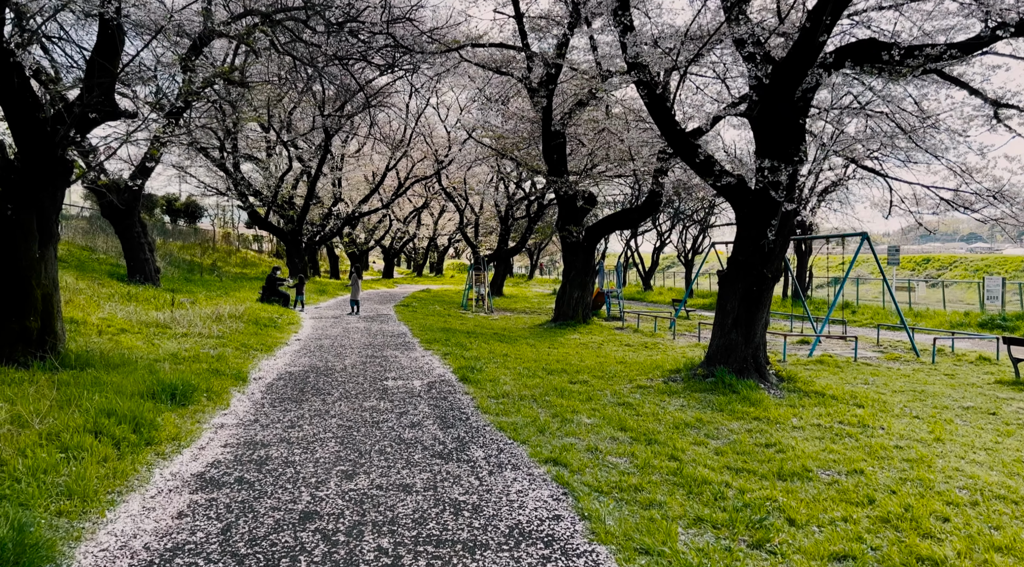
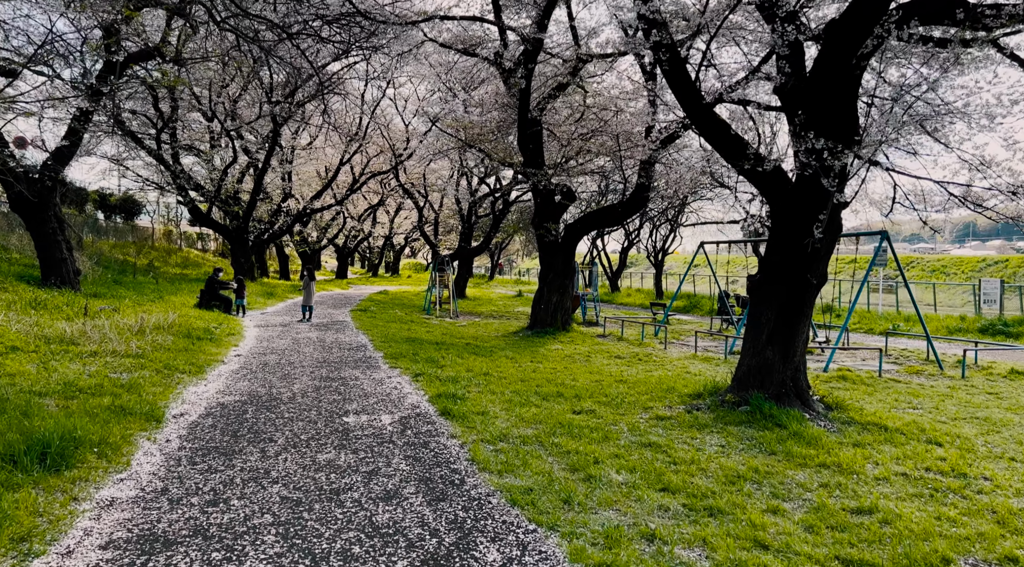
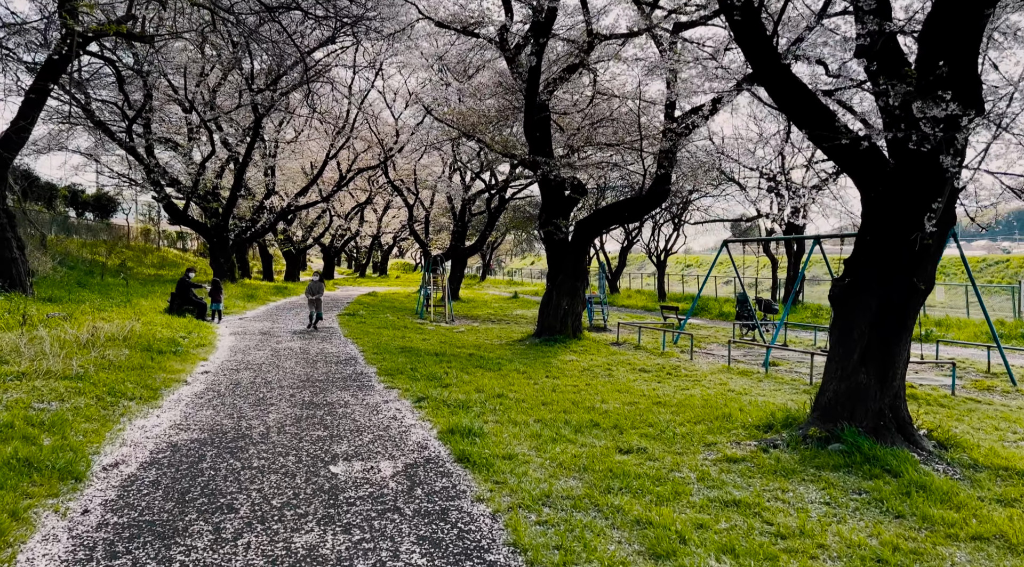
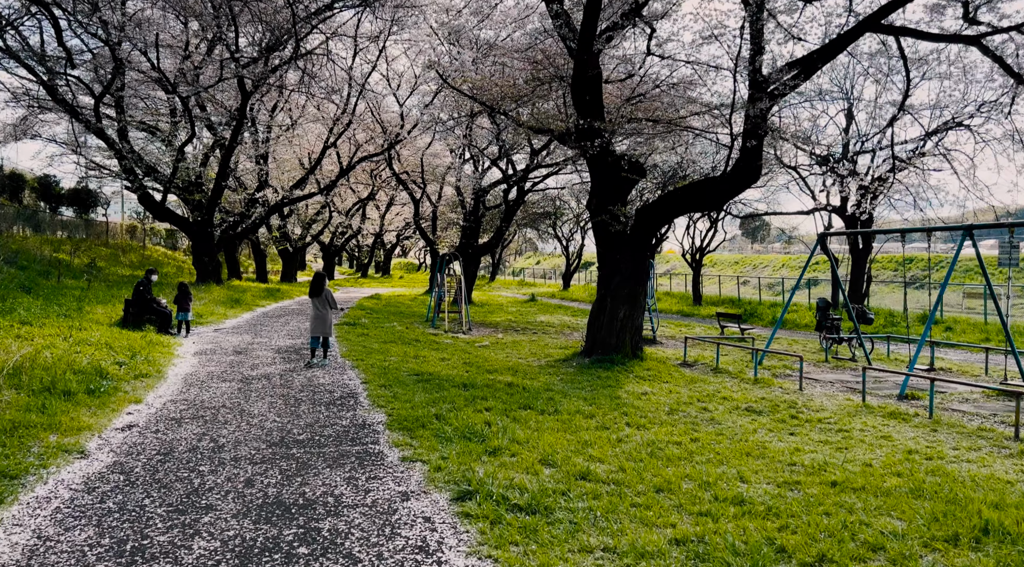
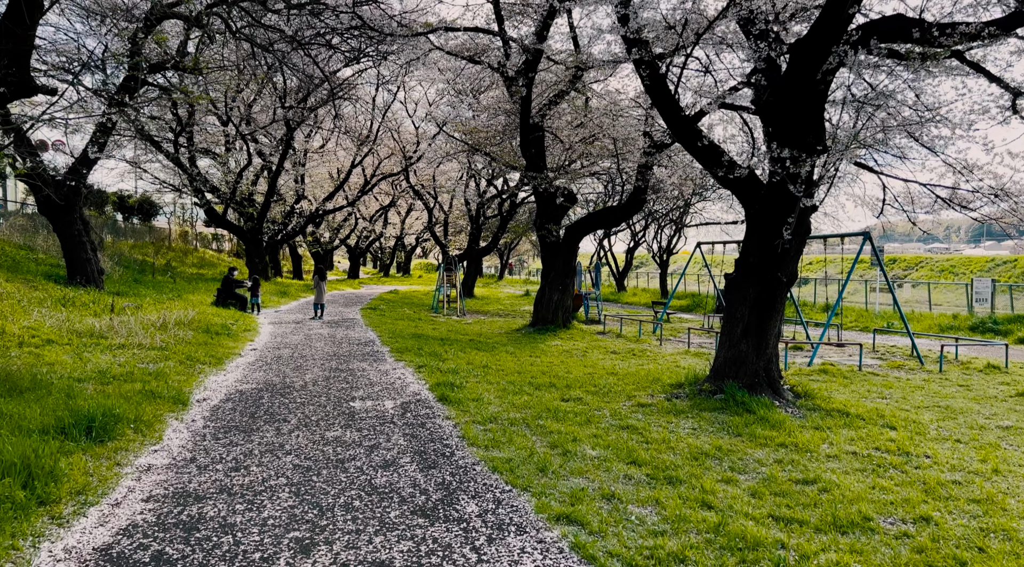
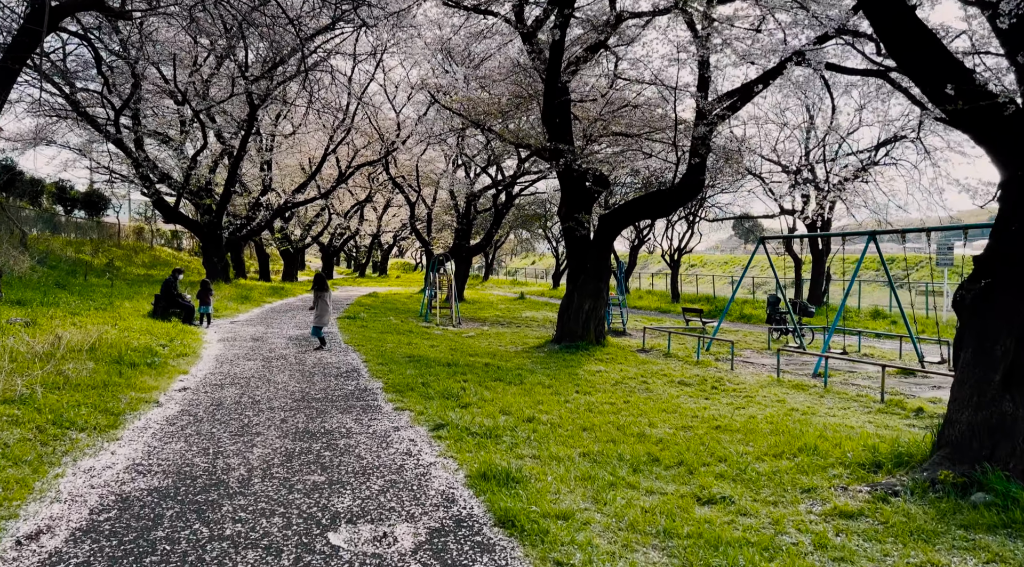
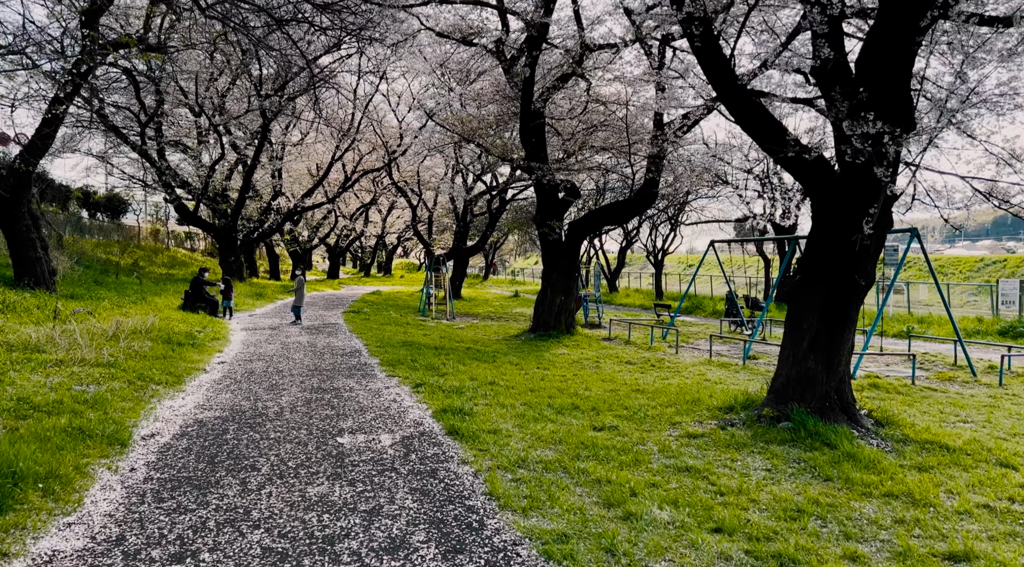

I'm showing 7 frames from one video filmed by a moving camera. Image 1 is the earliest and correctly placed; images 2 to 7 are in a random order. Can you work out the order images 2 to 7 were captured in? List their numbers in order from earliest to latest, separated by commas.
5, 2, 7, 3, 6, 4
